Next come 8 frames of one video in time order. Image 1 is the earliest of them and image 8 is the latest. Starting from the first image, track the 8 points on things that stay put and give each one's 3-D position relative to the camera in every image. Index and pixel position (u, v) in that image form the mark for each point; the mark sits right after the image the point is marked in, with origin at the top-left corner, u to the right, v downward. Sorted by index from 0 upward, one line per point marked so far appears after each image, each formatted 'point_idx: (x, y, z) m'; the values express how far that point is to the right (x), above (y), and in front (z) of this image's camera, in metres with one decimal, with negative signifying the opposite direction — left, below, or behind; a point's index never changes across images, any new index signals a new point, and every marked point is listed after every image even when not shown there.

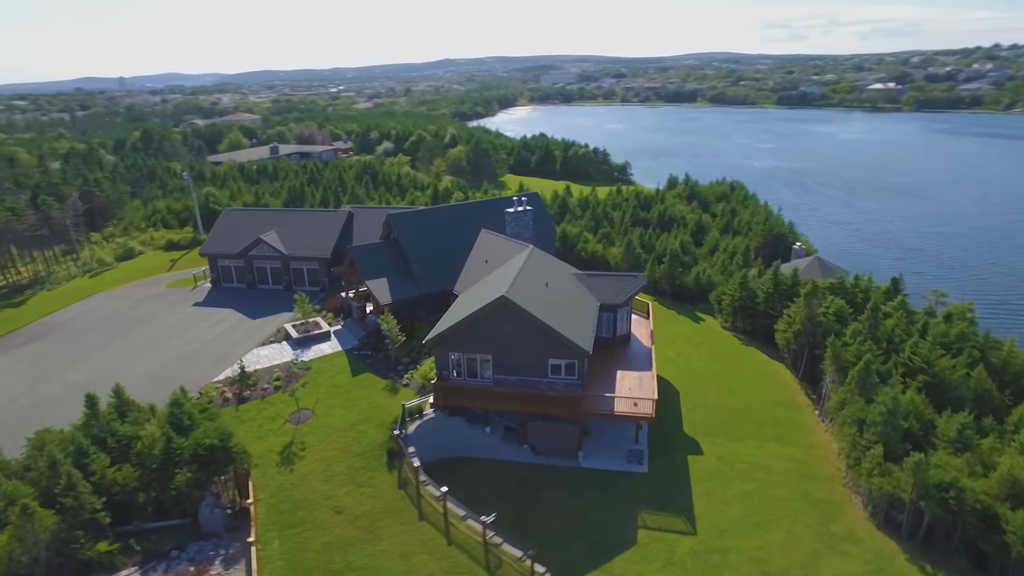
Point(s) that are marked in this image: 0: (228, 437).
0: (-9.0, -4.6, +19.1) m
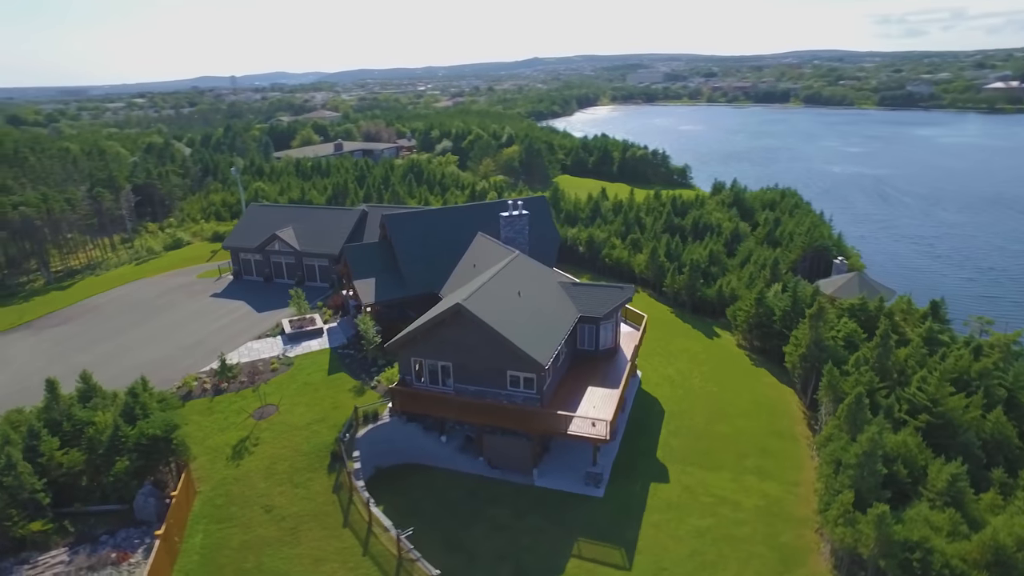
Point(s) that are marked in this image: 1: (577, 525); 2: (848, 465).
0: (-11.0, -4.5, +19.7) m
1: (+2.1, -7.6, +19.6) m
2: (+10.1, -5.3, +18.5) m
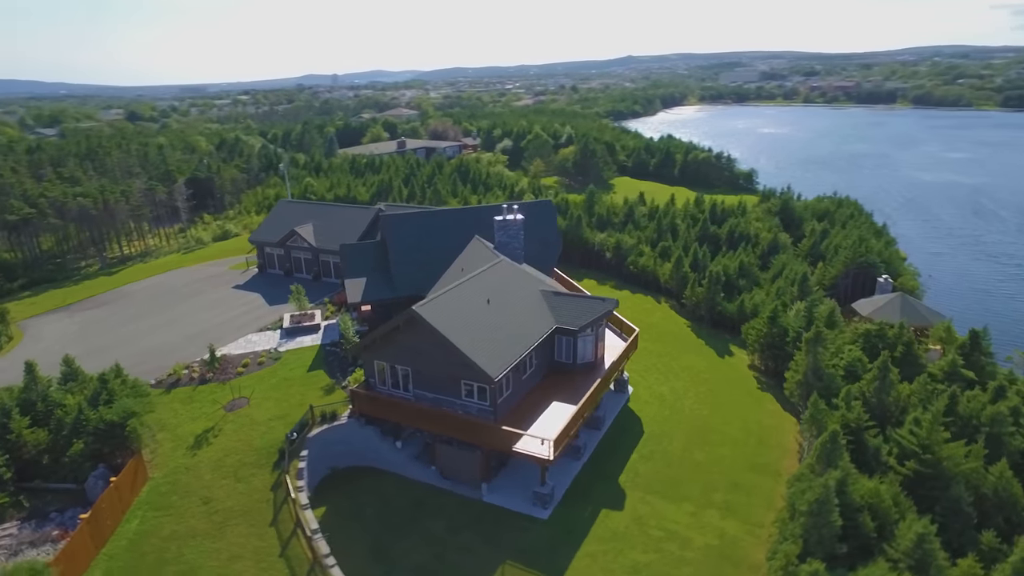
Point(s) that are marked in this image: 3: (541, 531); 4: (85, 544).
0: (-12.9, -4.3, +20.6) m
1: (-0.1, -7.9, +18.8) m
2: (+7.8, -6.0, +16.6) m
3: (+0.9, -7.7, +19.5) m
4: (-11.9, -7.1, +16.9) m
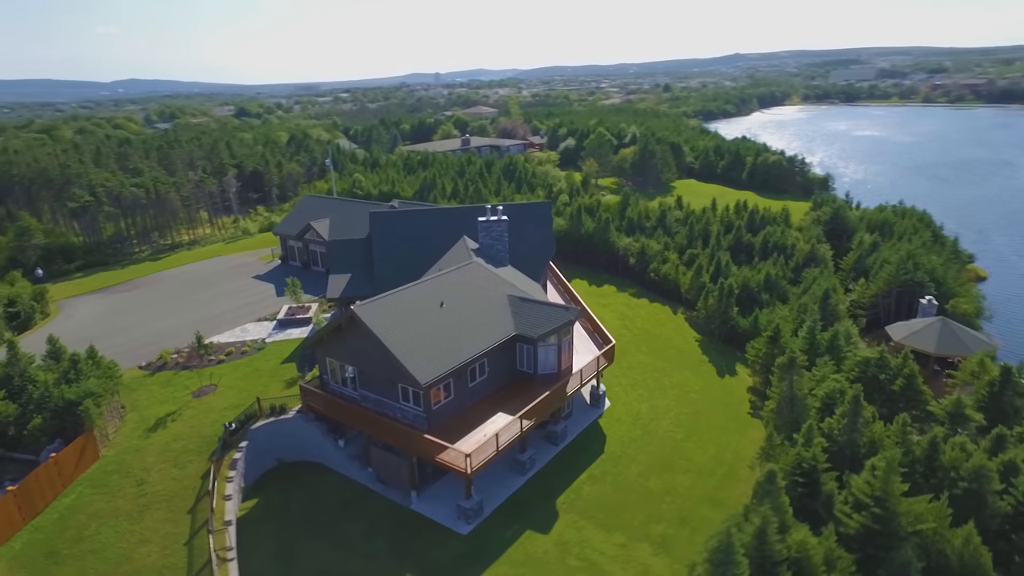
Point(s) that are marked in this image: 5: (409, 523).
0: (-15.1, -3.8, +21.8) m
1: (-2.9, -8.0, +18.2) m
2: (+4.8, -6.5, +14.9) m
3: (-1.8, -7.9, +18.7) m
4: (-14.8, -6.6, +17.9) m
5: (-3.3, -7.5, +19.6) m
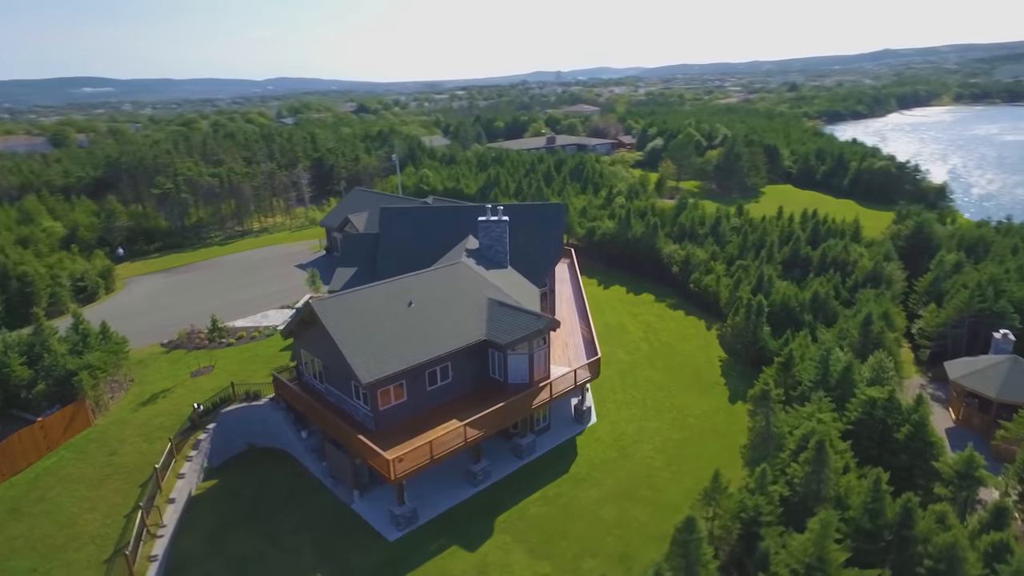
0: (-16.4, -3.0, +23.6) m
1: (-5.3, -8.0, +17.9) m
2: (+1.7, -6.9, +13.3) m
3: (-4.1, -7.9, +18.3) m
4: (-17.0, -5.9, +19.8) m
5: (-5.4, -7.5, +19.5) m
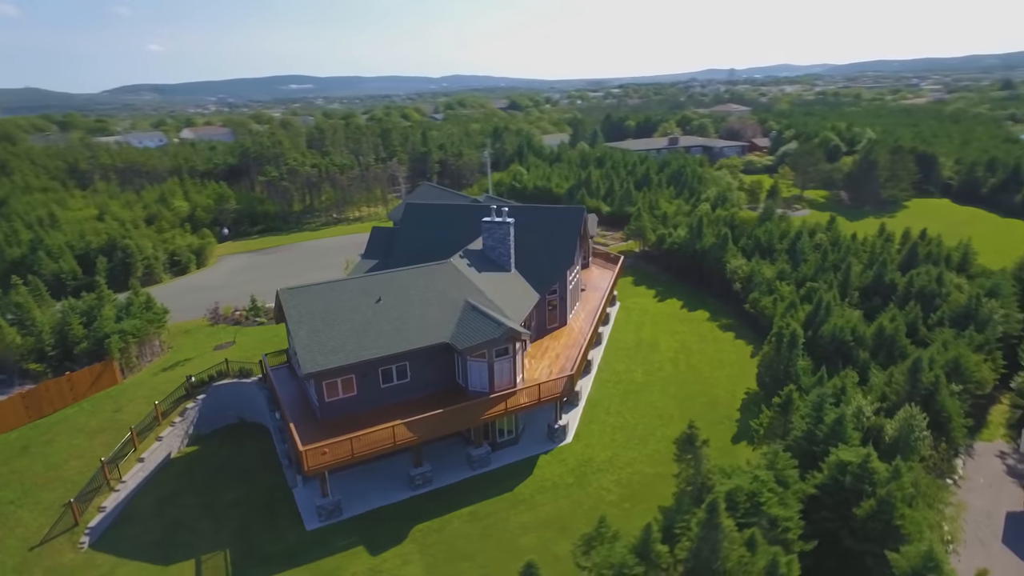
0: (-17.1, -1.9, +26.8) m
1: (-8.1, -7.7, +18.7) m
2: (-2.4, -7.1, +12.5) m
3: (-6.9, -7.7, +18.7) m
4: (-18.8, -4.7, +23.3) m
5: (-7.9, -7.1, +20.2) m
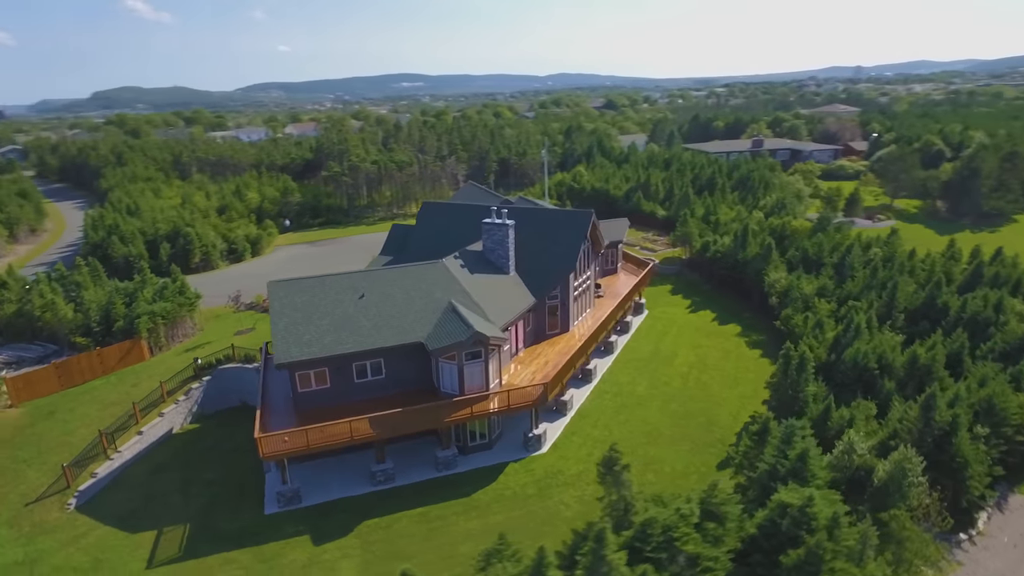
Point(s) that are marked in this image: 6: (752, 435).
0: (-17.1, -1.2, +29.1) m
1: (-9.8, -7.4, +19.8) m
2: (-5.1, -7.1, +12.8) m
3: (-8.6, -7.4, +19.6) m
4: (-19.5, -3.8, +25.9) m
5: (-9.3, -6.9, +21.2) m
6: (+7.5, -4.6, +19.2) m
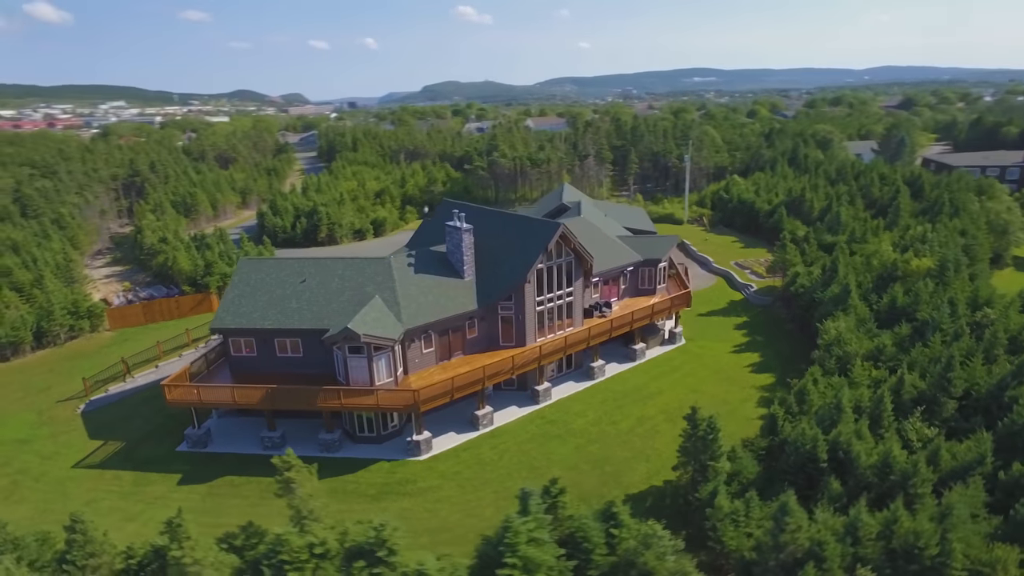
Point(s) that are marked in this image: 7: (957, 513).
0: (-16.8, +0.8, +35.8) m
1: (-14.8, -6.1, +24.5) m
2: (-13.3, -6.3, +16.1) m
3: (-13.8, -6.3, +23.8) m
4: (-20.6, -1.4, +33.9) m
5: (-13.7, -5.7, +25.5) m
6: (+1.0, -5.6, +16.8) m
7: (+11.2, -5.7, +15.4) m
